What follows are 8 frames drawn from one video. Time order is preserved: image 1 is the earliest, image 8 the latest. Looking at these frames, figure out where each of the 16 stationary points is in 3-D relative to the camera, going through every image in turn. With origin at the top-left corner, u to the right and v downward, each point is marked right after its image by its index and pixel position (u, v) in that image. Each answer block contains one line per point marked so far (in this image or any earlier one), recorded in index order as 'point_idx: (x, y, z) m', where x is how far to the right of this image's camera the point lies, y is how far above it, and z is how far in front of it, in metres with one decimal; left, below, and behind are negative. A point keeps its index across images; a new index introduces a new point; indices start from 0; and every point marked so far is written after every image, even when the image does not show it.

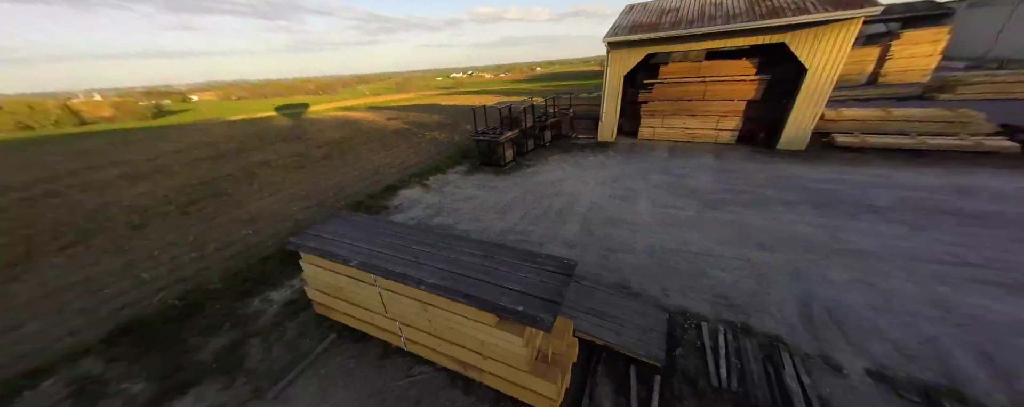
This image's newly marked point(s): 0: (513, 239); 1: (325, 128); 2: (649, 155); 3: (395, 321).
0: (0.0, -0.6, +6.1) m
1: (-9.9, +4.0, +17.0) m
2: (+4.2, +1.5, +9.8) m
3: (-1.5, -1.2, +3.7) m
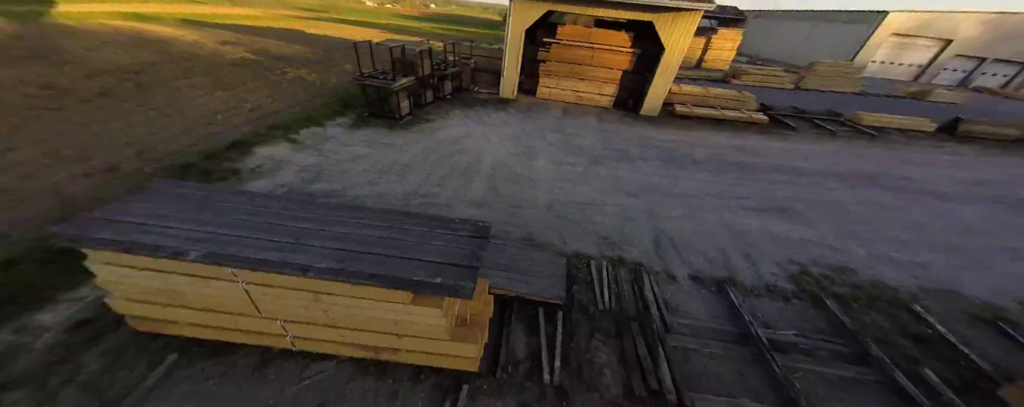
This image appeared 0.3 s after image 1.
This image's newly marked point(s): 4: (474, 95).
0: (-1.6, 0.0, +5.4) m
1: (-14.6, +5.7, +11.4) m
2: (+1.1, +2.8, +10.0) m
3: (-2.2, -1.0, +2.8) m
4: (-1.4, +3.7, +10.9) m
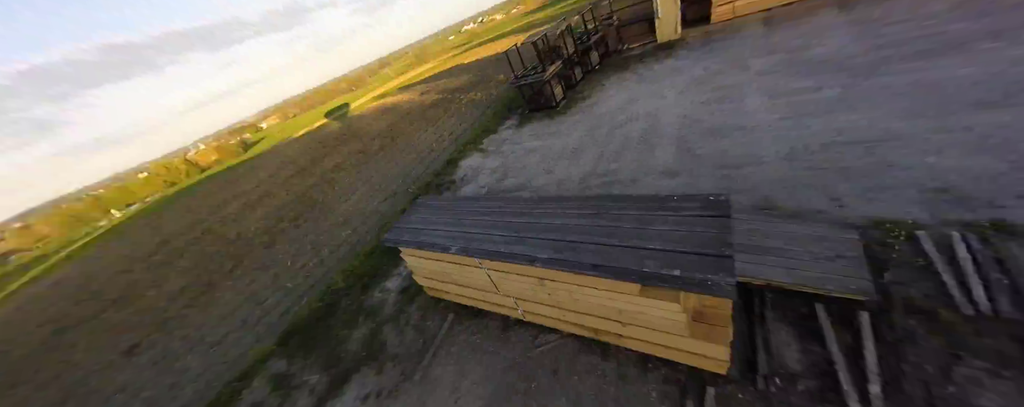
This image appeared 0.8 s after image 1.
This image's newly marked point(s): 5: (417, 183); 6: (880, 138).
0: (+1.4, +0.4, +5.4) m
1: (-7.6, +4.5, +17.2) m
2: (+5.5, +4.0, +7.9) m
3: (-0.2, -1.0, +3.5) m
4: (+3.6, +4.7, +10.0) m
5: (-2.4, +0.5, +8.3) m
6: (+4.7, +0.9, +4.0) m
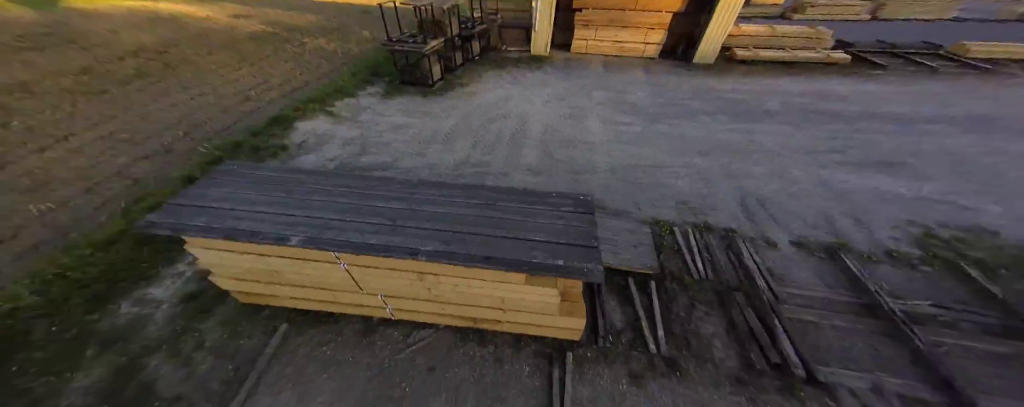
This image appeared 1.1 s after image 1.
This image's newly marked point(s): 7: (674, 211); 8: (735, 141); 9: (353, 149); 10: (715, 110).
0: (-0.7, +0.5, +5.2) m
1: (-13.8, +6.1, +11.1) m
2: (+2.0, +3.9, +9.4) m
3: (-1.2, -0.8, +2.8) m
4: (-0.5, +4.8, +10.3) m
5: (-5.4, +1.2, +5.9) m
6: (+2.9, +0.7, +5.6) m
7: (+2.3, -0.1, +4.5) m
8: (+4.4, +1.2, +6.3) m
9: (-2.9, +1.0, +5.7) m
10: (+4.8, +2.1, +7.5) m
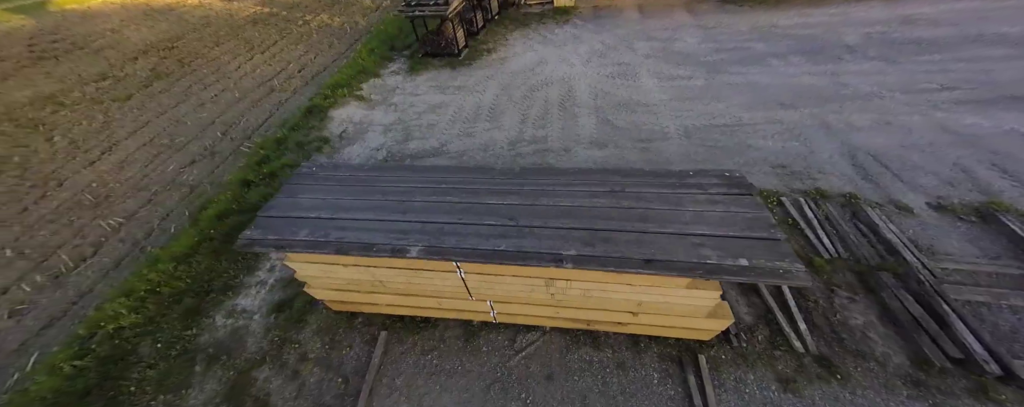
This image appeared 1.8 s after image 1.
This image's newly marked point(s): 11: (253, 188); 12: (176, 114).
0: (+0.3, +0.8, +4.8) m
1: (-13.0, +6.0, +10.7) m
2: (+2.8, +4.8, +8.5) m
3: (-0.3, -0.8, +2.6) m
4: (+0.3, +5.6, +9.4) m
5: (-4.5, +1.2, +5.6) m
6: (+3.8, +1.3, +5.0) m
7: (+3.3, +0.3, +4.0) m
8: (+5.3, +2.0, +5.5) m
9: (-2.0, +1.1, +5.4) m
10: (+5.6, +3.1, +6.6) m
11: (-3.6, +0.2, +4.5) m
12: (-6.9, +1.9, +6.5) m
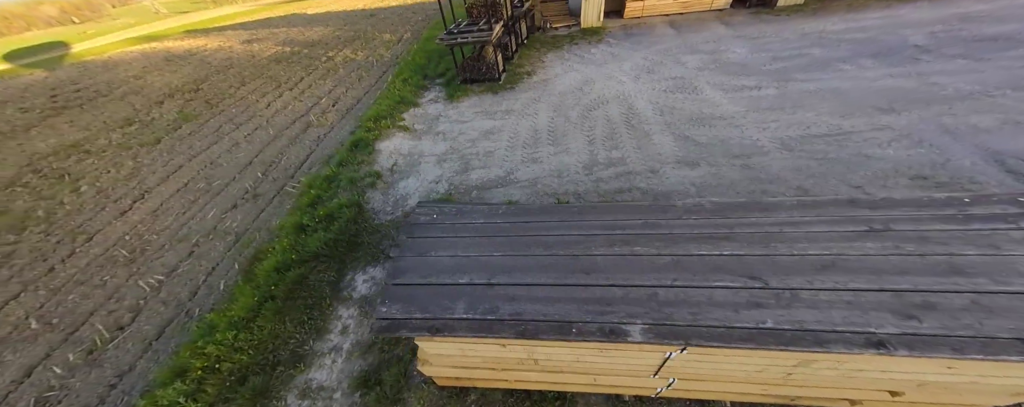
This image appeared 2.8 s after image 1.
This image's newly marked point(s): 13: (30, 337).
0: (+1.3, +0.4, +4.3) m
1: (-12.2, +4.4, +10.6) m
2: (+3.7, +4.3, +8.3) m
3: (+0.8, -1.1, +2.0) m
4: (+1.1, +4.9, +9.2) m
5: (-3.4, +0.5, +5.2) m
6: (+4.9, +1.1, +4.5) m
7: (+4.4, +0.1, +3.5) m
8: (+6.3, +1.8, +5.1) m
9: (-0.9, +0.6, +4.9) m
10: (+6.6, +2.9, +6.2) m
11: (-2.5, -0.4, +4.0) m
12: (-5.9, +0.9, +6.2) m
13: (-5.0, -1.4, +3.3) m
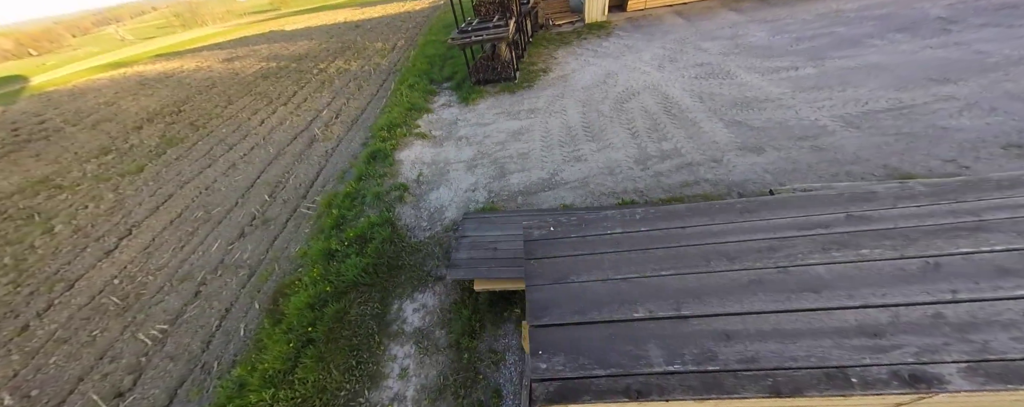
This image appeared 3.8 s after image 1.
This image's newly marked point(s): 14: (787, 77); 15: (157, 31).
0: (+1.9, +0.5, +3.9) m
1: (-12.0, +3.3, +9.8) m
2: (+3.9, +4.4, +8.0) m
3: (+1.6, -1.0, +1.5) m
4: (+1.2, +4.8, +8.9) m
5: (-2.8, +0.2, +4.6) m
6: (+5.4, +1.4, +4.3) m
7: (+5.0, +0.4, +3.2) m
8: (+6.7, +2.2, +4.9) m
9: (-0.3, +0.4, +4.4) m
10: (+6.9, +3.2, +6.1) m
11: (-1.9, -0.6, +3.4) m
12: (-5.4, +0.4, +5.5) m
13: (-4.3, -1.8, +2.7) m
14: (+4.5, +2.1, +5.2) m
15: (-19.0, +9.3, +17.4) m
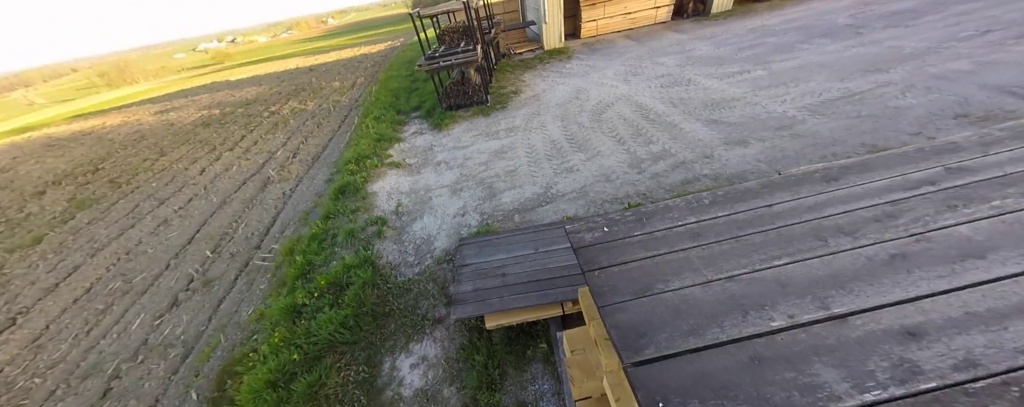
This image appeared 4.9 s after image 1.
0: (+1.8, +0.4, +3.8) m
1: (-12.9, +1.1, +8.3) m
2: (+2.8, +4.2, +8.4) m
3: (+1.9, -0.8, +1.3) m
4: (0.0, +4.1, +9.0) m
5: (-2.9, -0.5, +4.0) m
6: (+5.1, +1.7, +4.6) m
7: (+4.9, +0.8, +3.4) m
8: (+6.2, +2.6, +5.4) m
9: (-0.5, +0.1, +4.1) m
10: (+6.1, +3.5, +6.7) m
11: (-1.8, -1.0, +2.8) m
12: (-5.6, -0.6, +4.6) m
13: (-3.9, -2.4, +1.7) m
14: (+4.0, +2.2, +5.5) m
15: (-21.3, +5.4, +15.7) m
